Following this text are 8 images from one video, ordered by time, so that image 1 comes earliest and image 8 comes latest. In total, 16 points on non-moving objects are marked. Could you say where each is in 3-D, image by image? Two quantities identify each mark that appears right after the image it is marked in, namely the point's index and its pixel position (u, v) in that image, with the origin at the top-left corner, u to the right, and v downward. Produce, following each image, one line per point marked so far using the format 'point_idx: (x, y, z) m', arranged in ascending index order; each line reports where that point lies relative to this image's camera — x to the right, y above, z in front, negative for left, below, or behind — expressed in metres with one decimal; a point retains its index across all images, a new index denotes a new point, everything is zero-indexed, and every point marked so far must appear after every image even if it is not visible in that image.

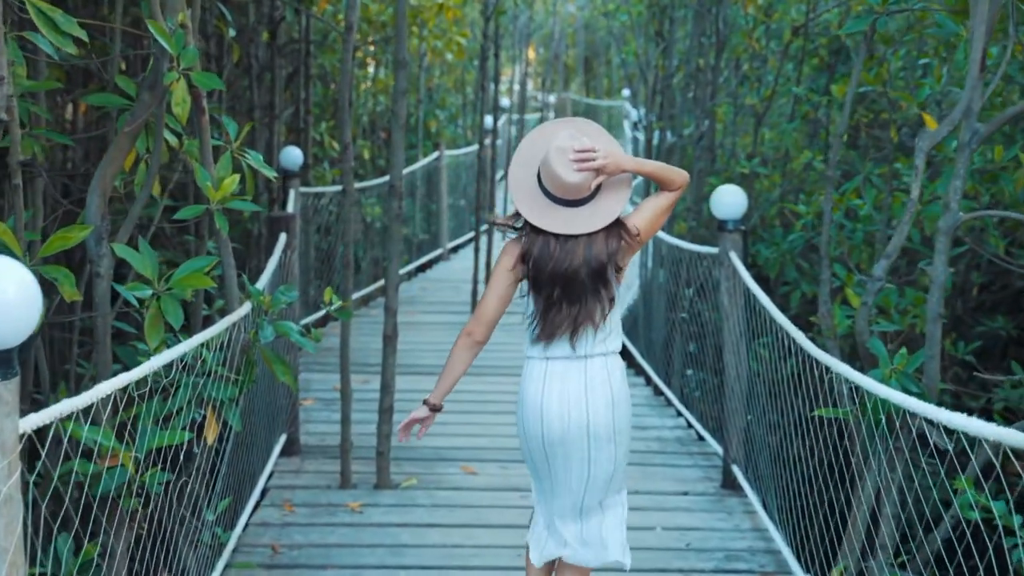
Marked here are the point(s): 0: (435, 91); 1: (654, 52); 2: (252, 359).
0: (-0.7, +1.9, +10.2) m
1: (+1.0, +1.6, +7.3) m
2: (-0.7, -0.2, +2.7) m
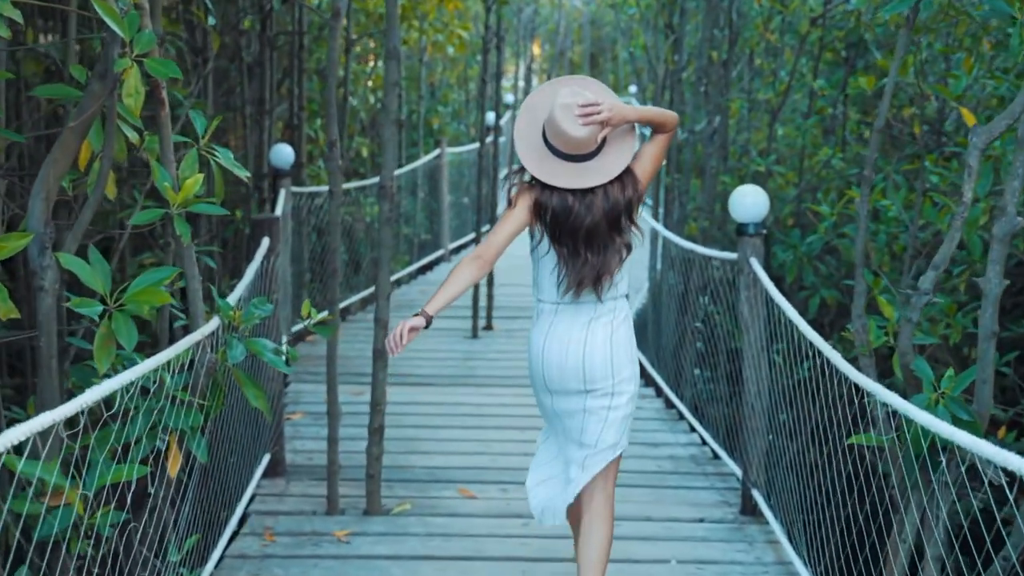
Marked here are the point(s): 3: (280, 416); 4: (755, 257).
0: (-0.7, +1.9, +9.9) m
1: (+1.0, +1.6, +7.0) m
2: (-0.7, -0.2, +2.4) m
3: (-0.8, -0.4, +3.7) m
4: (+0.7, +0.1, +3.3) m
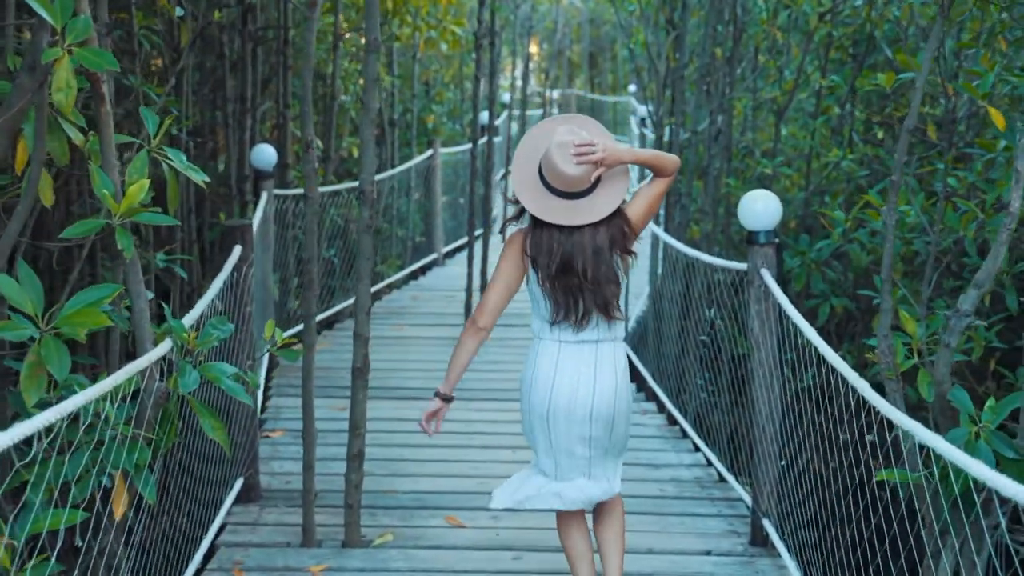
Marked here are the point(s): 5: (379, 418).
0: (-0.7, +1.8, +9.7) m
1: (+1.0, +1.5, +6.7) m
2: (-0.7, -0.2, +2.1) m
3: (-0.8, -0.5, +3.4) m
4: (+0.7, +0.1, +3.0) m
5: (-0.5, -0.5, +4.3) m
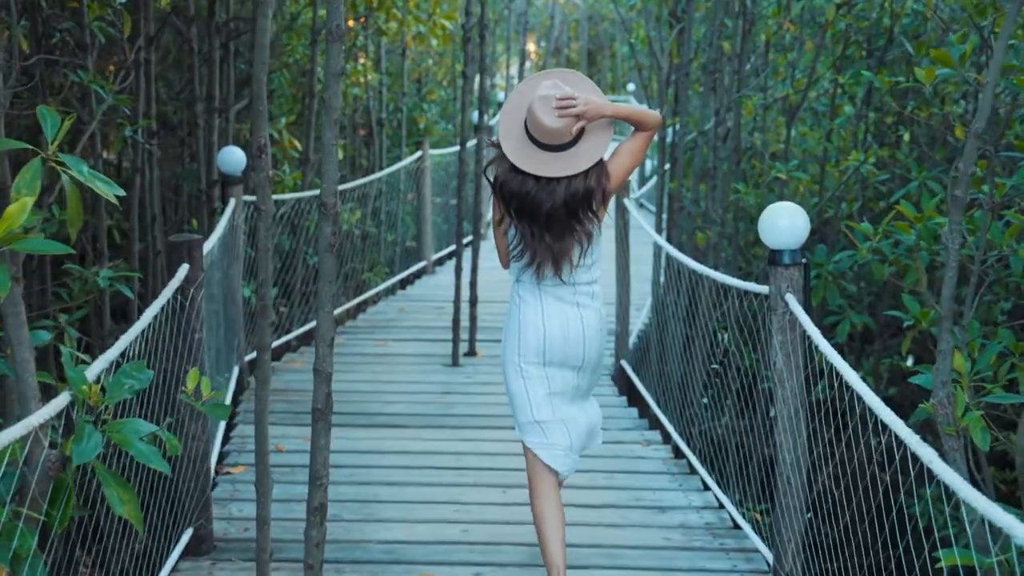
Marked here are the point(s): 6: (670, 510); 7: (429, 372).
0: (-0.8, +1.8, +9.3) m
1: (+0.9, +1.5, +6.3) m
2: (-0.7, -0.3, +1.7) m
3: (-0.9, -0.5, +3.0) m
4: (+0.7, 0.0, +2.6) m
5: (-0.6, -0.6, +3.9) m
6: (+0.5, -0.7, +3.4) m
7: (-0.4, -0.4, +5.0) m
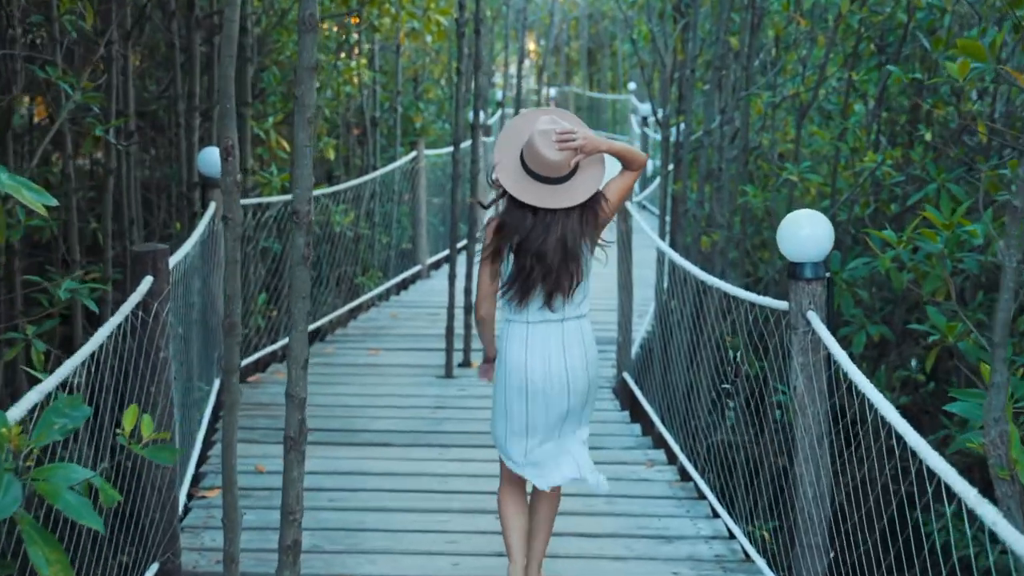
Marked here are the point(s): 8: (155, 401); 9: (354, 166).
0: (-0.8, +1.8, +9.0) m
1: (+0.9, +1.4, +6.0) m
2: (-0.7, -0.4, +1.5) m
3: (-0.9, -0.6, +2.8) m
4: (+0.7, 0.0, +2.4) m
5: (-0.6, -0.6, +3.6) m
6: (+0.5, -0.7, +3.2) m
7: (-0.4, -0.4, +4.7) m
8: (-0.9, -0.3, +2.7) m
9: (-1.2, +0.9, +8.1) m
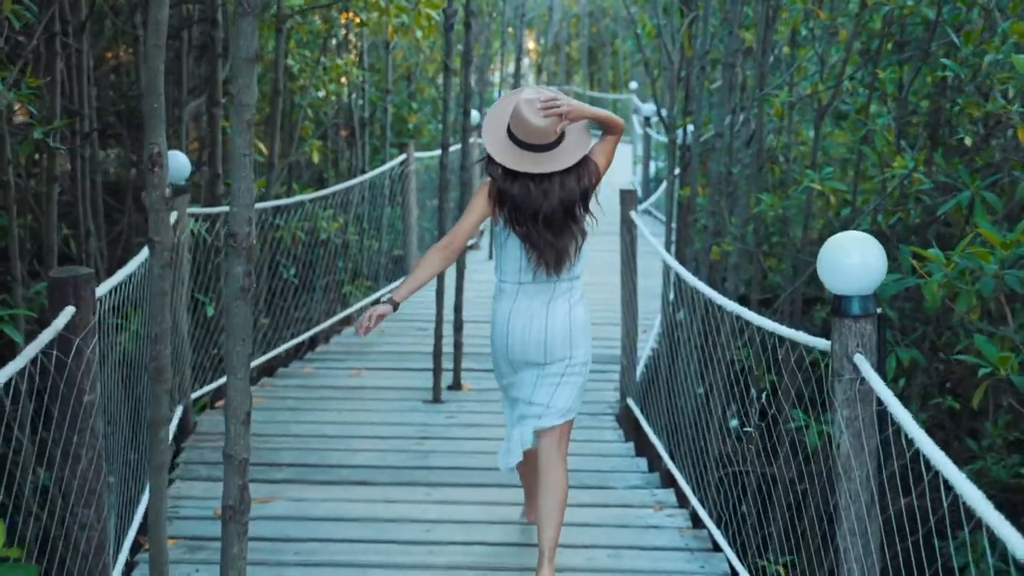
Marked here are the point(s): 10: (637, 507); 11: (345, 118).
0: (-0.8, +1.7, +8.6) m
1: (+0.9, +1.4, +5.6) m
2: (-0.8, -0.4, +1.1) m
3: (-0.9, -0.6, +2.3) m
4: (+0.6, -0.1, +1.9) m
5: (-0.6, -0.7, +3.2) m
6: (+0.5, -0.8, +2.8) m
7: (-0.4, -0.5, +4.3) m
8: (-0.9, -0.4, +2.3) m
9: (-1.2, +0.9, +7.7) m
10: (+0.4, -0.7, +3.5) m
11: (-1.2, +1.2, +7.7) m
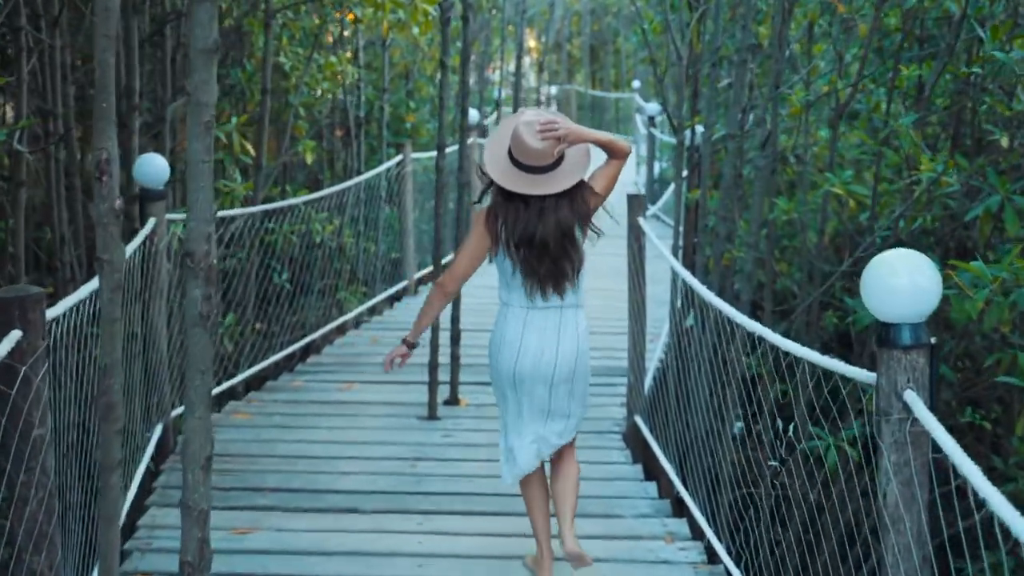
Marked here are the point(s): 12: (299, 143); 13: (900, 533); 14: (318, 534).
0: (-0.8, +1.6, +8.4) m
1: (+0.9, +1.3, +5.4) m
2: (-0.8, -0.5, +0.8) m
3: (-0.9, -0.7, +2.1) m
4: (+0.6, -0.2, +1.7) m
5: (-0.6, -0.7, +3.0) m
6: (+0.5, -0.9, +2.5) m
7: (-0.4, -0.5, +4.1) m
8: (-0.9, -0.4, +2.1) m
9: (-1.2, +0.8, +7.5) m
10: (+0.4, -0.7, +3.2) m
11: (-1.2, +1.2, +7.5) m
12: (-1.3, +0.9, +6.4) m
13: (+0.6, -0.4, +1.7) m
14: (-0.6, -0.7, +3.1) m
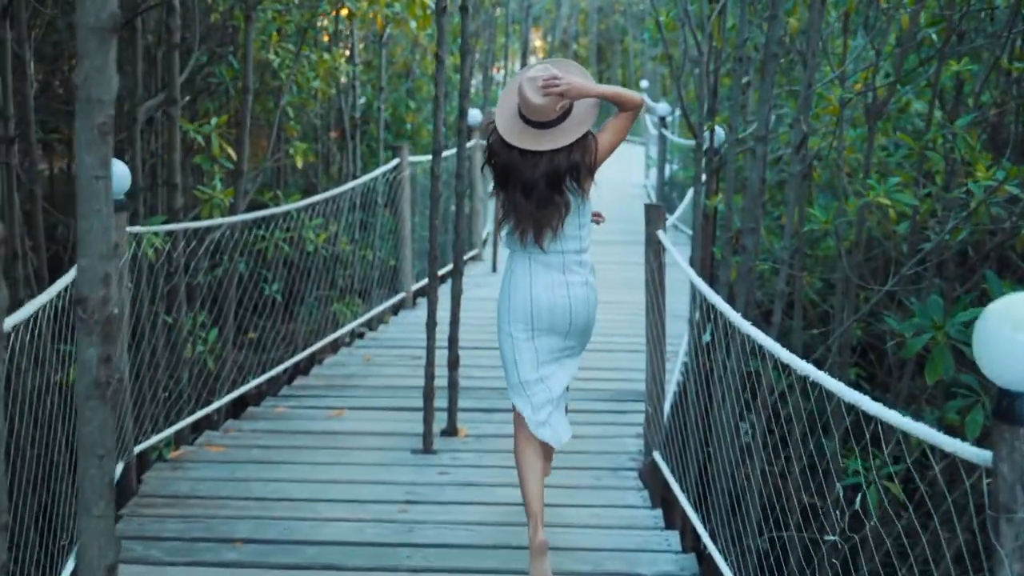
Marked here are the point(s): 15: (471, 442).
0: (-0.8, +1.6, +8.0) m
1: (+0.9, +1.3, +5.0) m
2: (-0.8, -0.5, +0.4) m
3: (-0.9, -0.8, +1.7) m
4: (+0.6, -0.2, +1.3) m
5: (-0.6, -0.8, +2.6) m
6: (+0.5, -0.9, +2.1) m
7: (-0.4, -0.6, +3.7) m
8: (-0.9, -0.5, +1.7) m
9: (-1.2, +0.8, +7.0) m
10: (+0.4, -0.8, +2.8) m
11: (-1.2, +1.1, +7.1) m
12: (-1.3, +0.8, +6.0) m
13: (+0.6, -0.5, +1.3) m
14: (-0.6, -0.8, +2.7) m
15: (-0.1, -0.6, +3.9) m
